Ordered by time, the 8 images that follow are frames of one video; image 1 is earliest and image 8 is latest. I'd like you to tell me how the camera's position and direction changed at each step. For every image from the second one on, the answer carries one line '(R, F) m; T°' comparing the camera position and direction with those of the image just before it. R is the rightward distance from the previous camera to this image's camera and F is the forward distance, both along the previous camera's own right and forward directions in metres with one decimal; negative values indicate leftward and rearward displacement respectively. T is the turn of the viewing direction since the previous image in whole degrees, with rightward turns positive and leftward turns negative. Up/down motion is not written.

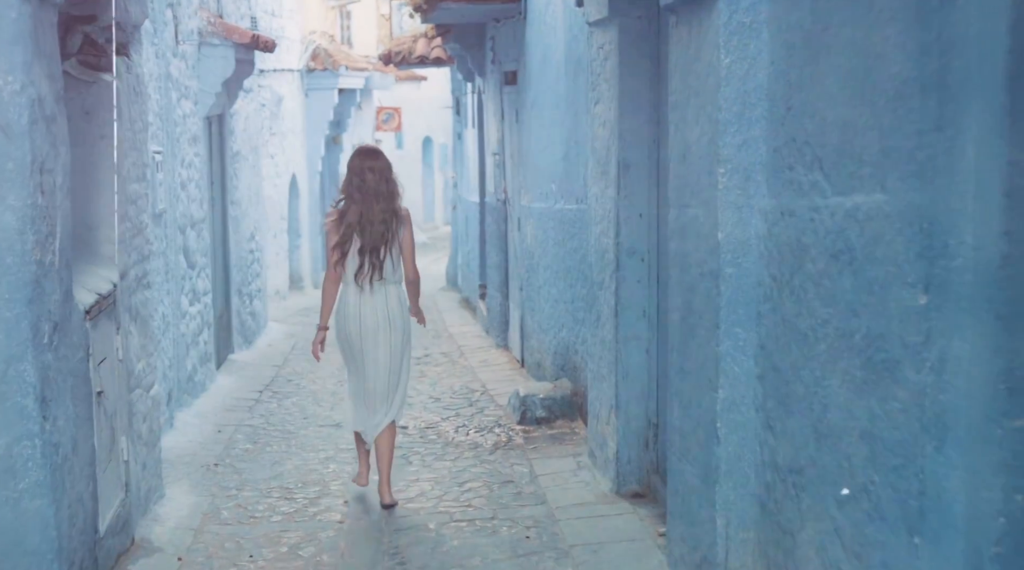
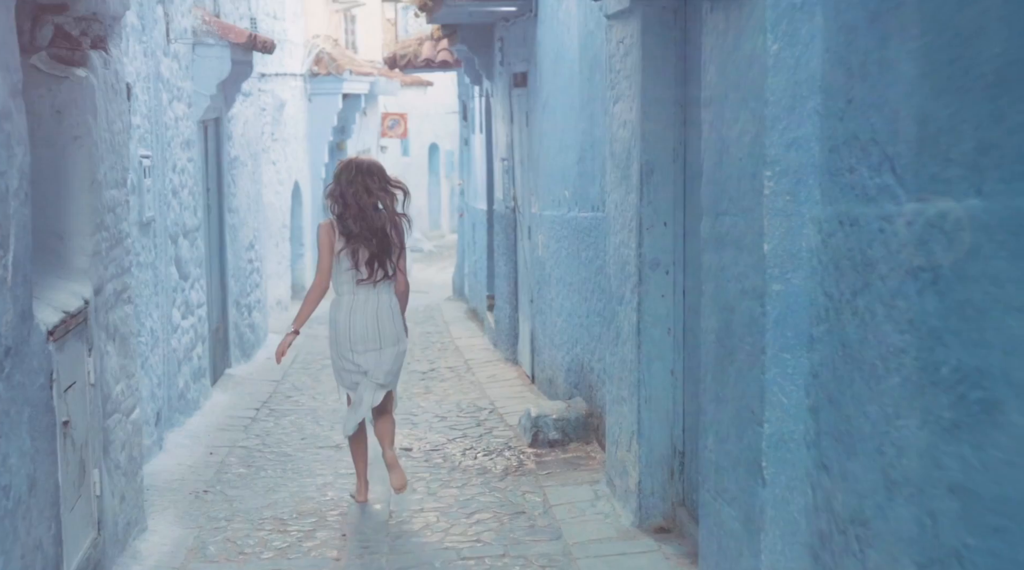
(0.0, +0.5) m; 0°
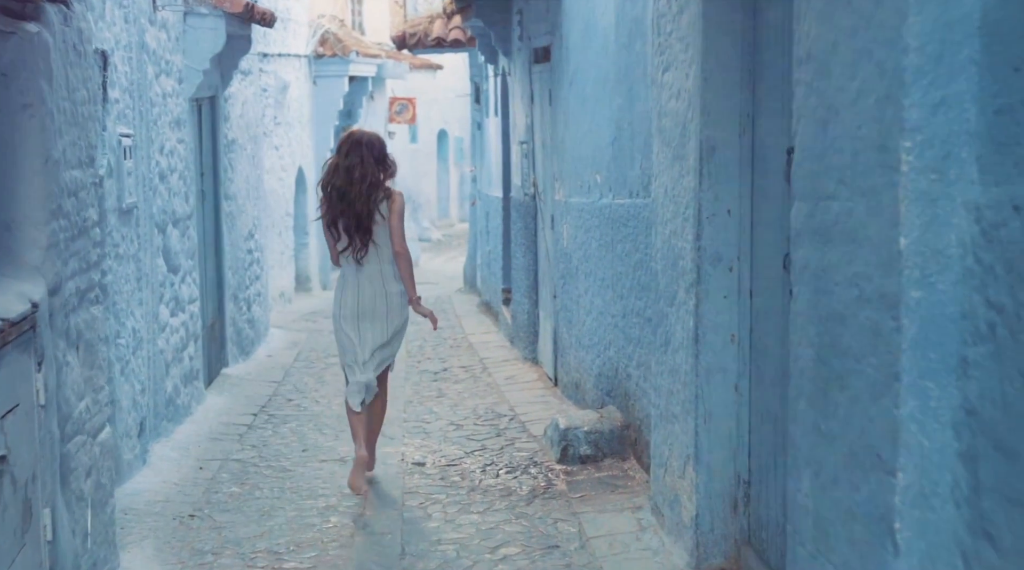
(-0.1, +0.9) m; 0°
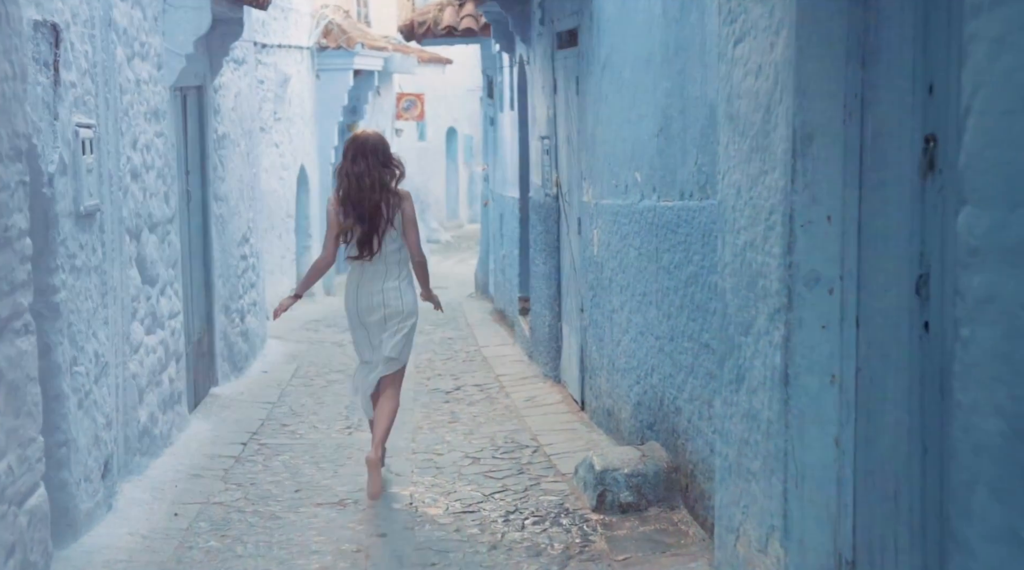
(-0.1, +1.0) m; 0°
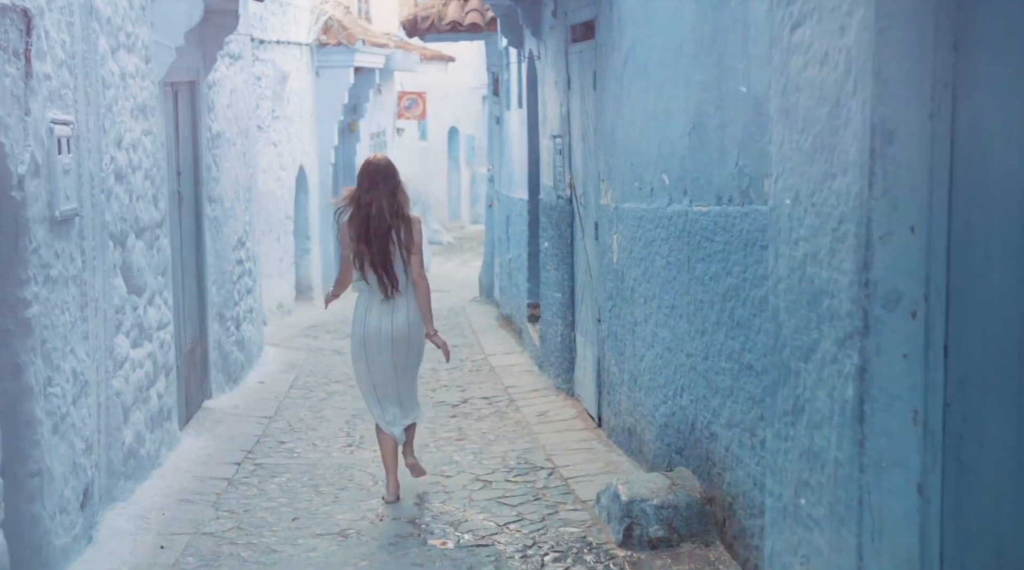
(-0.1, +0.5) m; 0°
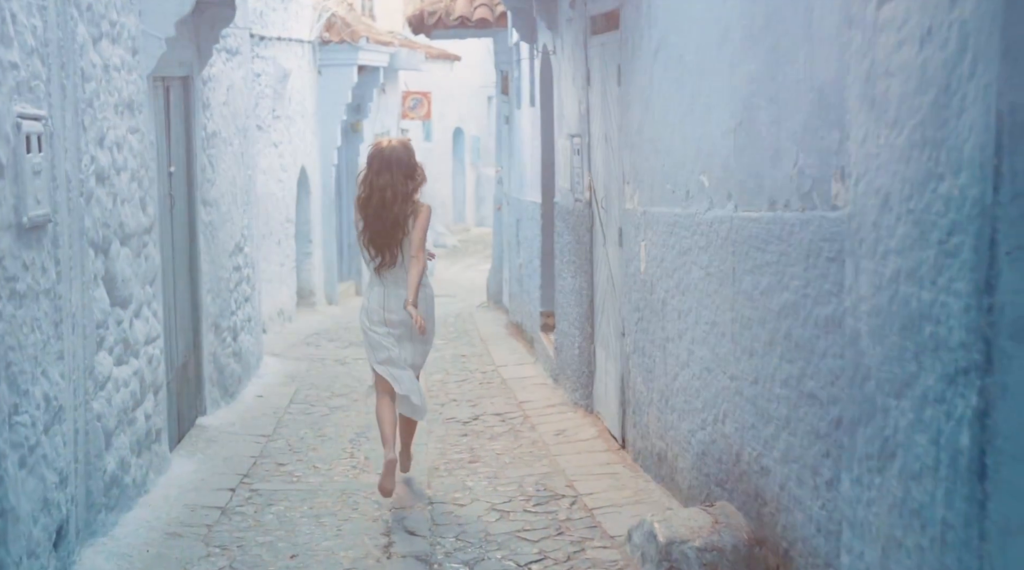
(-0.1, +0.6) m; 0°
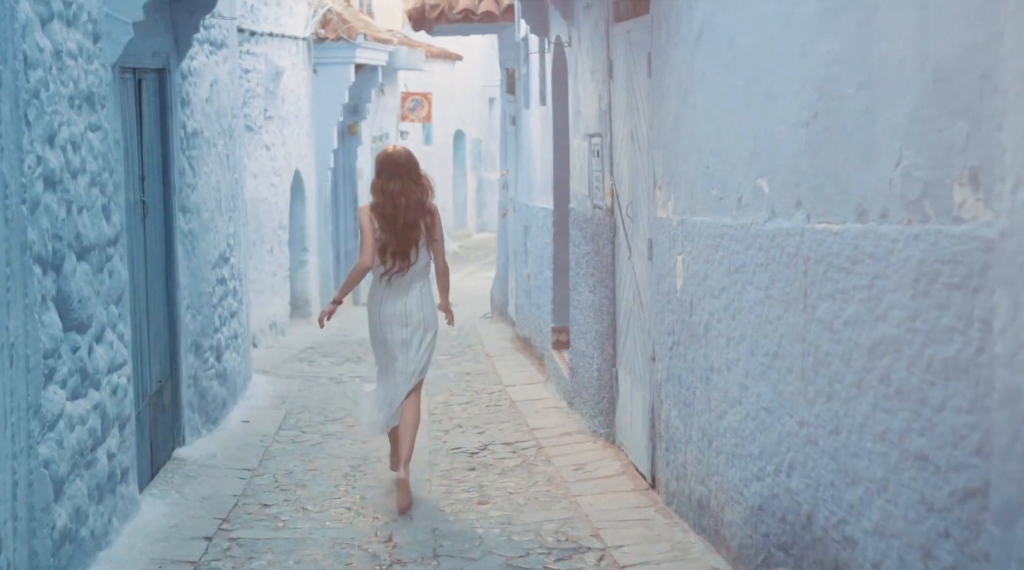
(-0.1, +0.9) m; 0°
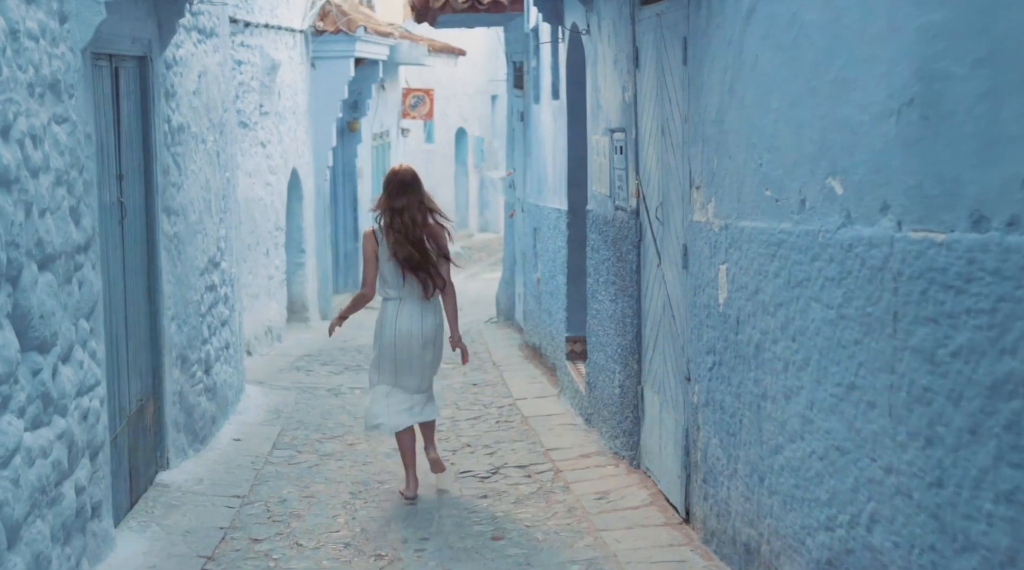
(-0.1, +0.7) m; 0°
